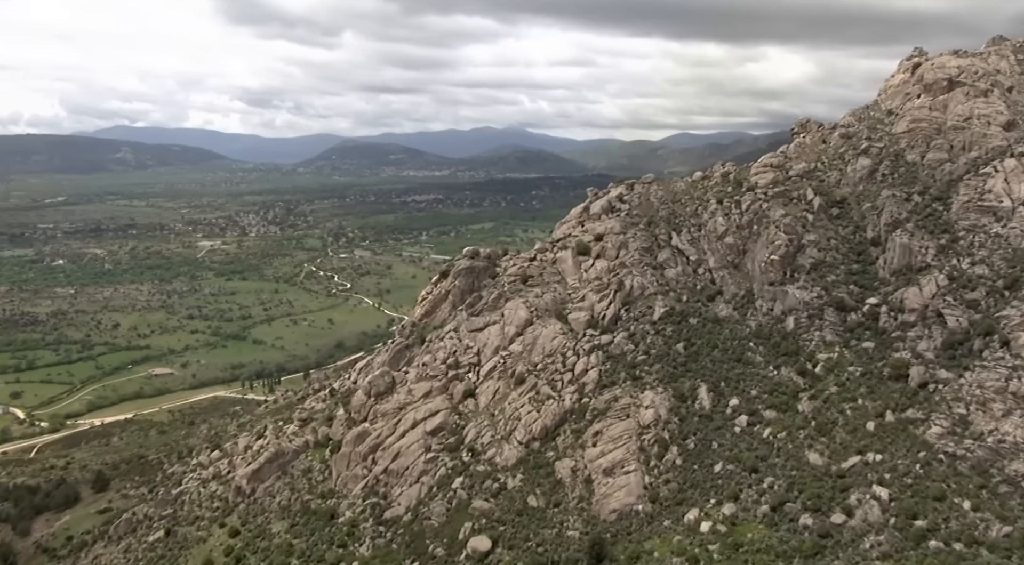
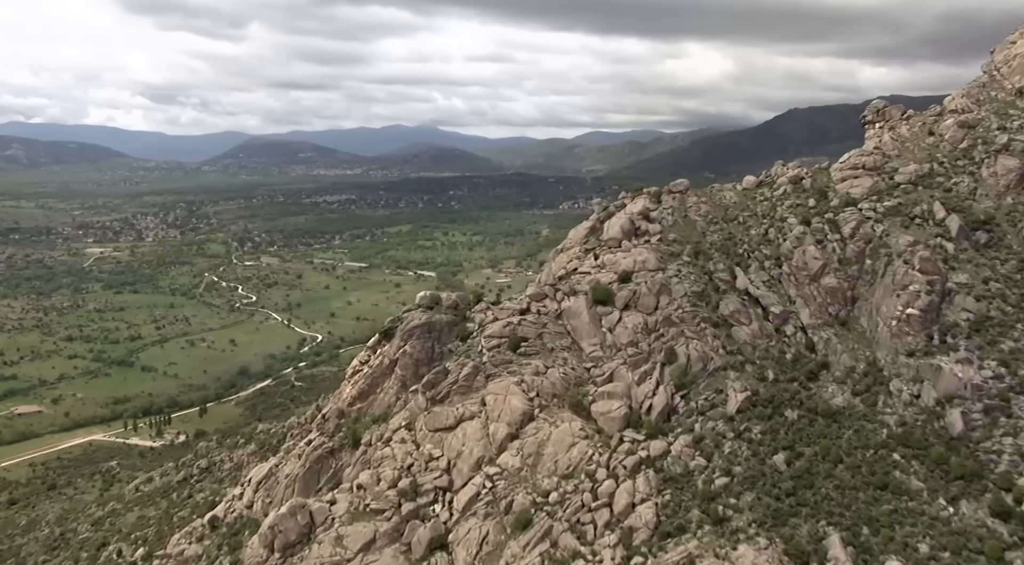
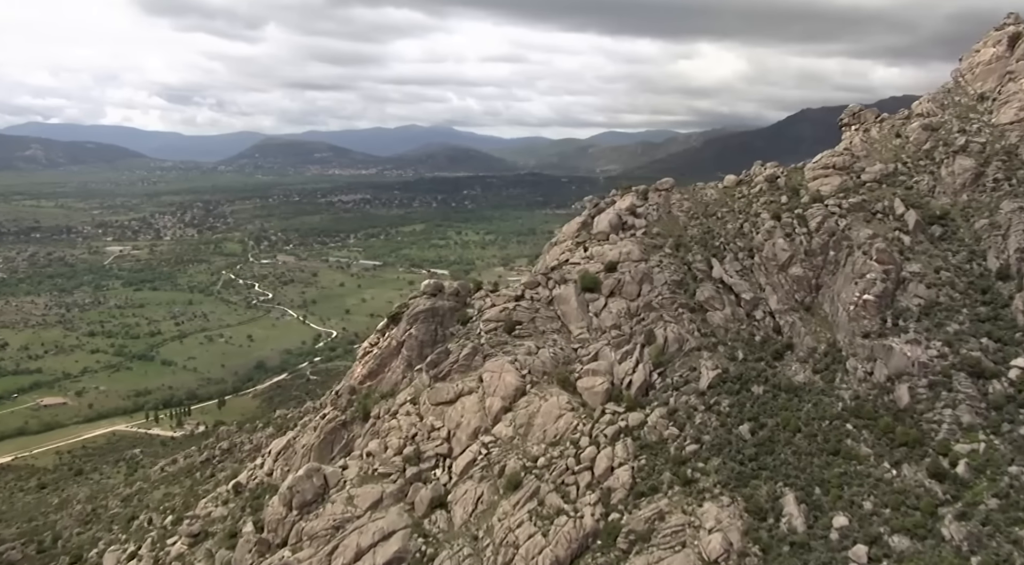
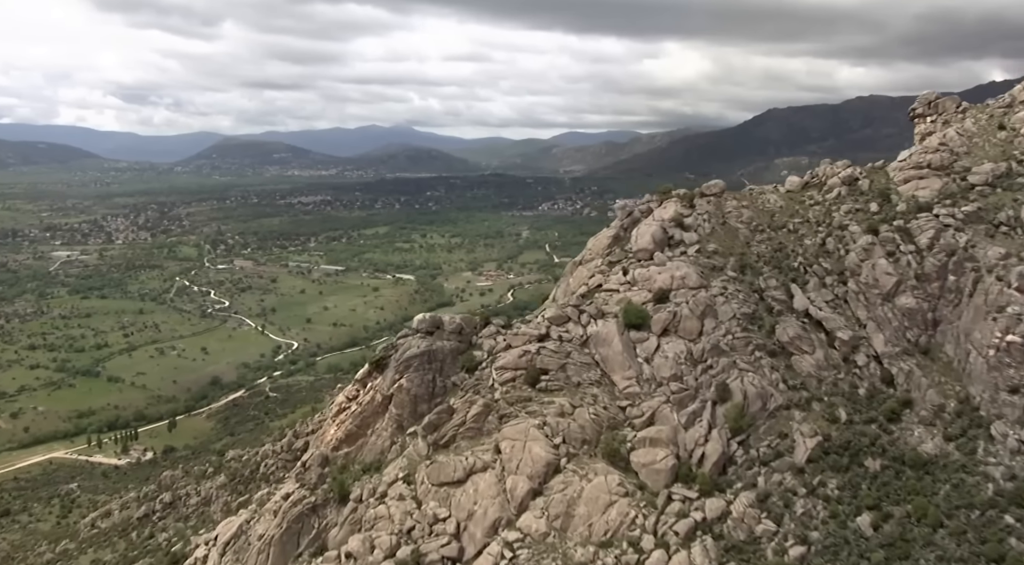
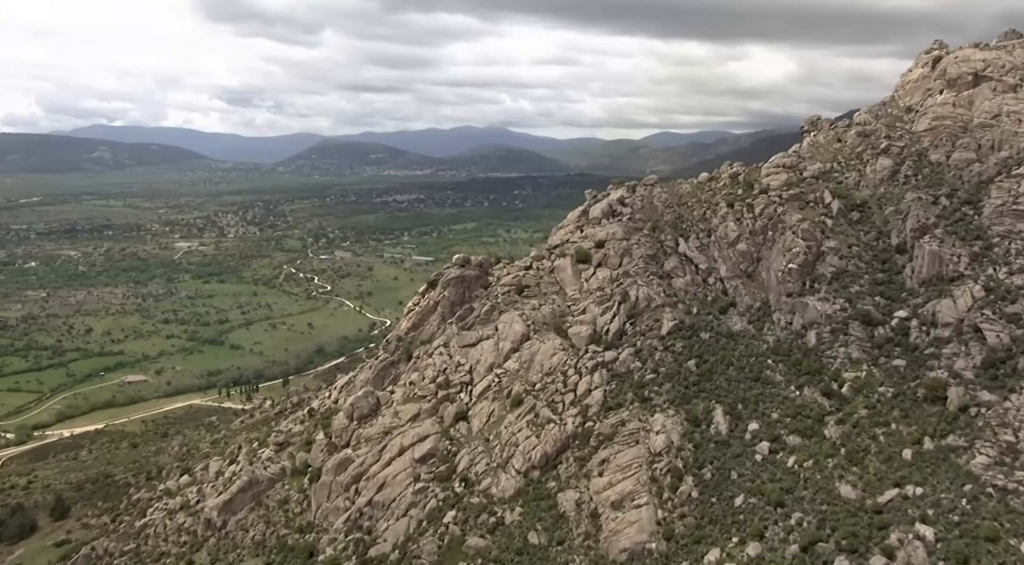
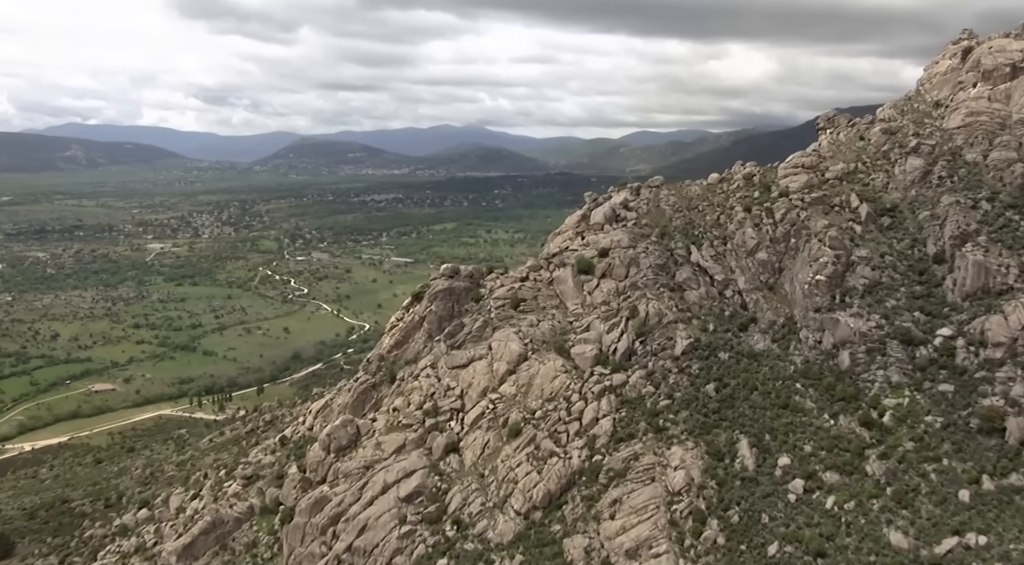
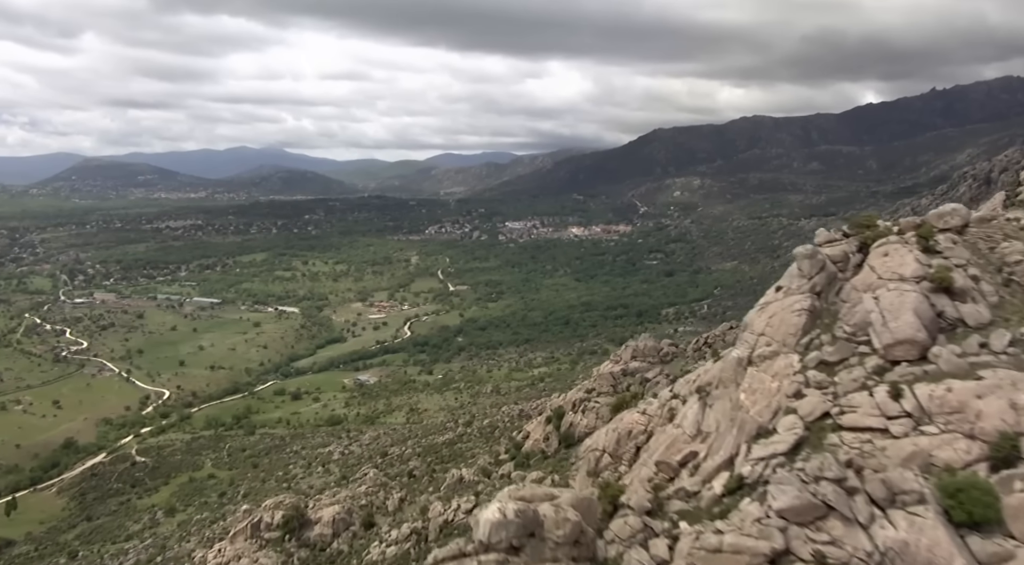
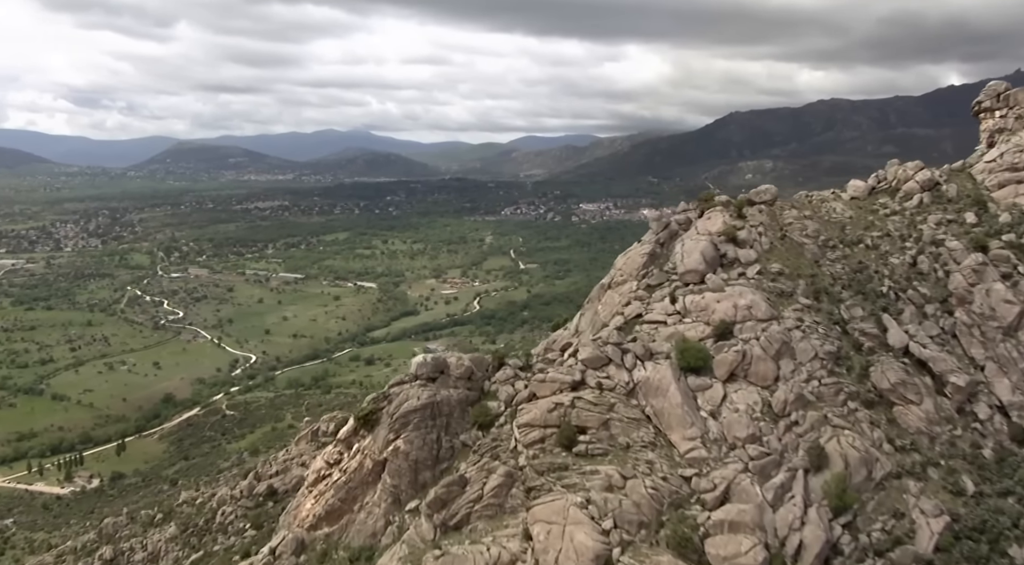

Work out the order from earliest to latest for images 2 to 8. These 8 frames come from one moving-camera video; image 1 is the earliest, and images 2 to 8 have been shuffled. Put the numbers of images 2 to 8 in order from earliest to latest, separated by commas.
5, 6, 3, 2, 4, 8, 7
